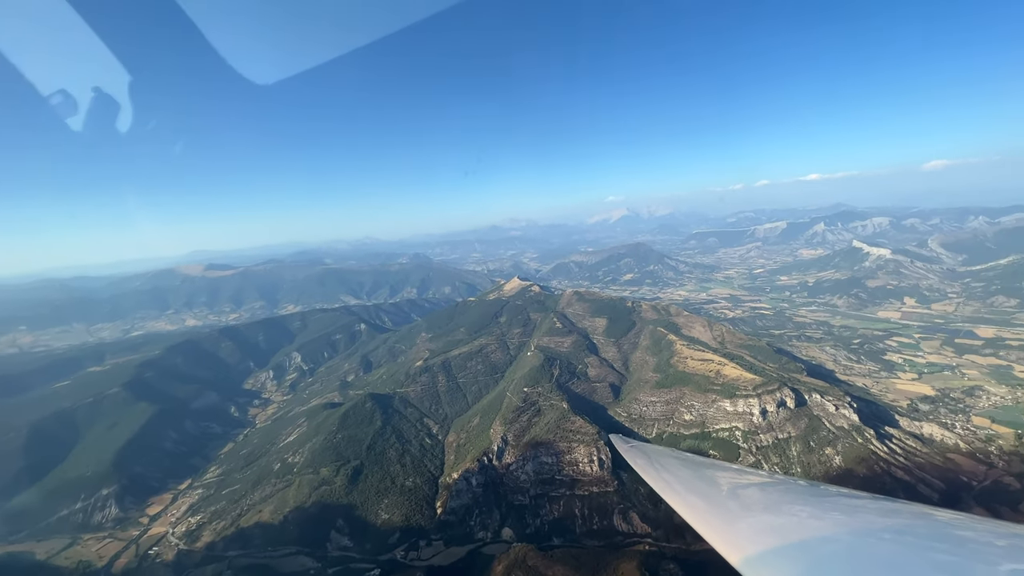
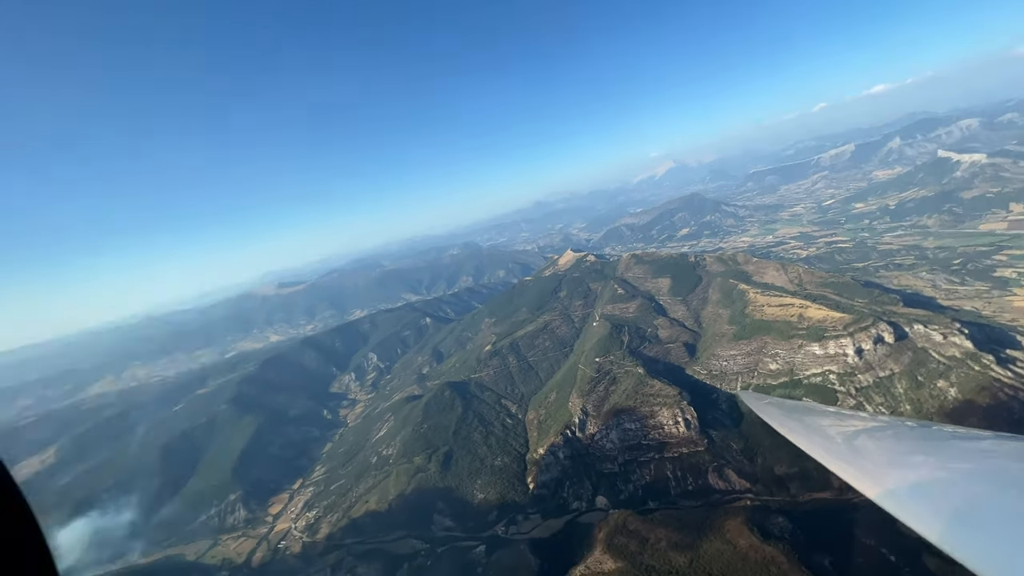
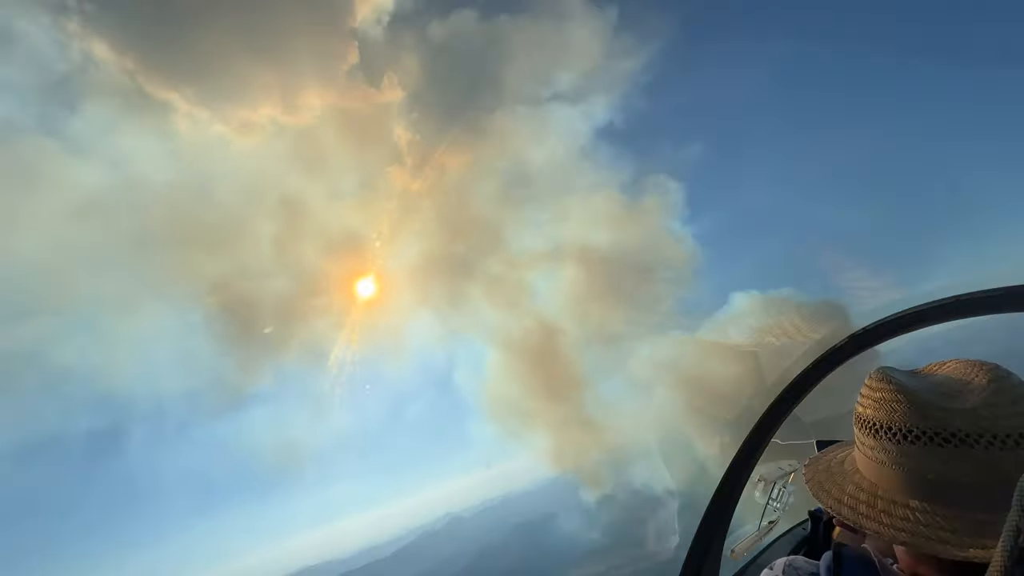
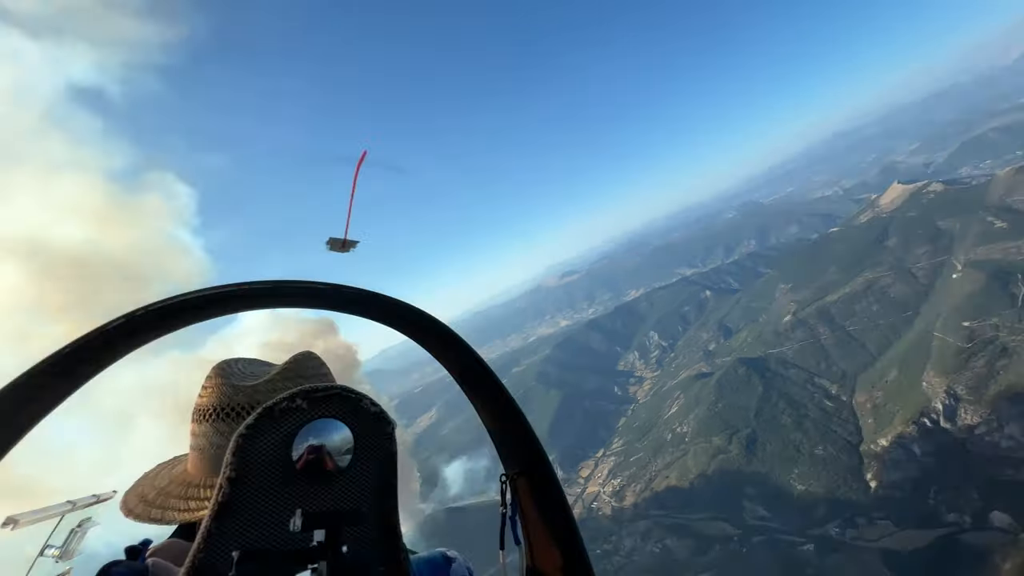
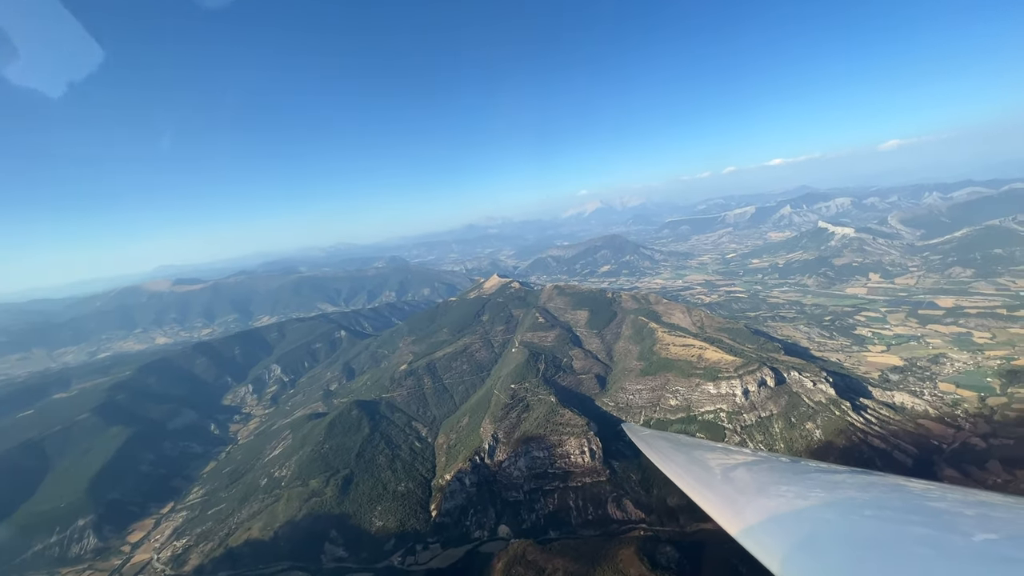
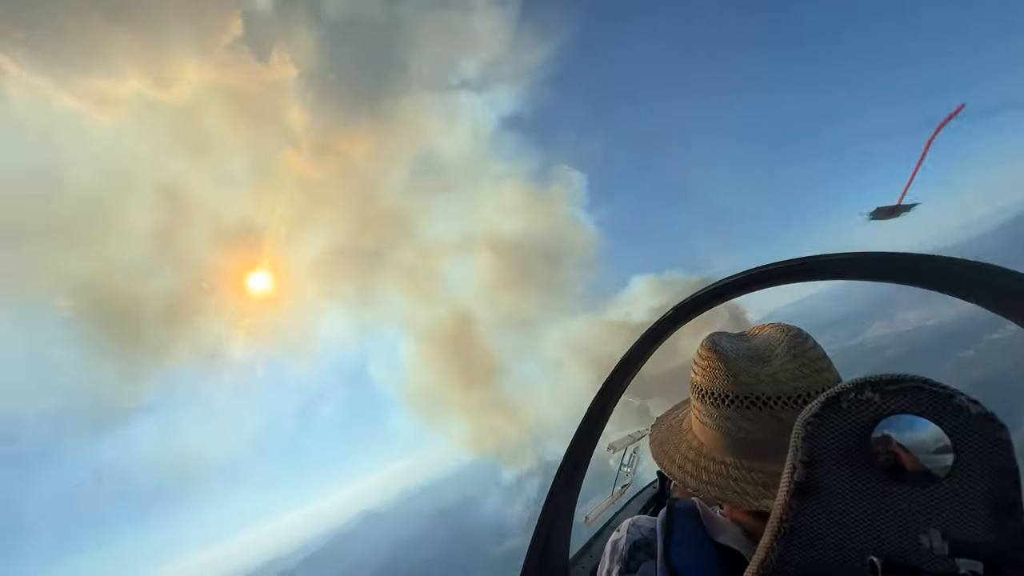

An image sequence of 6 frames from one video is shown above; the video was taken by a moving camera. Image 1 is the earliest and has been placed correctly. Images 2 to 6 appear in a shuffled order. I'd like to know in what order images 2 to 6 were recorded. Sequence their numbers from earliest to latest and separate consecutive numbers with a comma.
5, 2, 4, 6, 3
